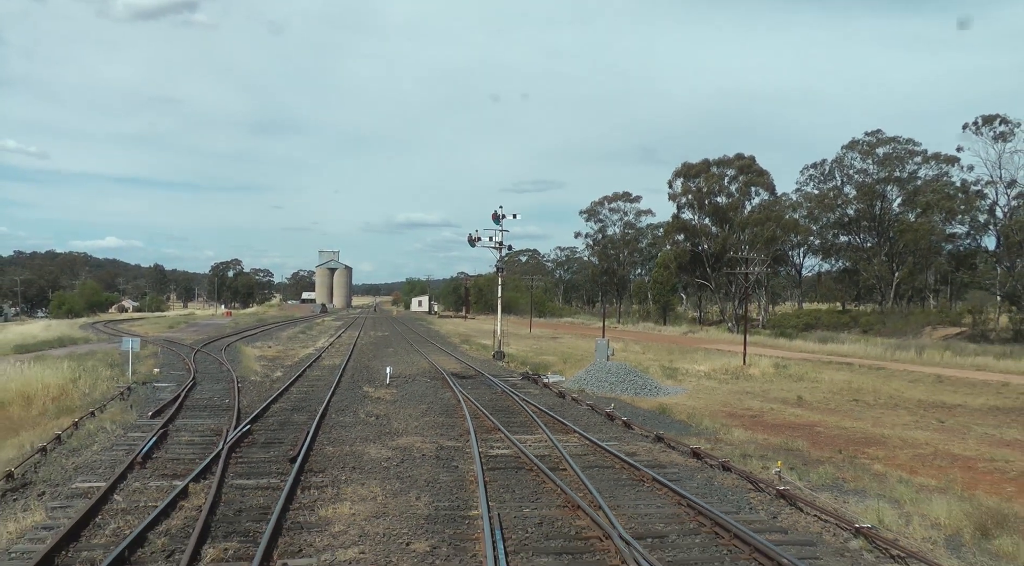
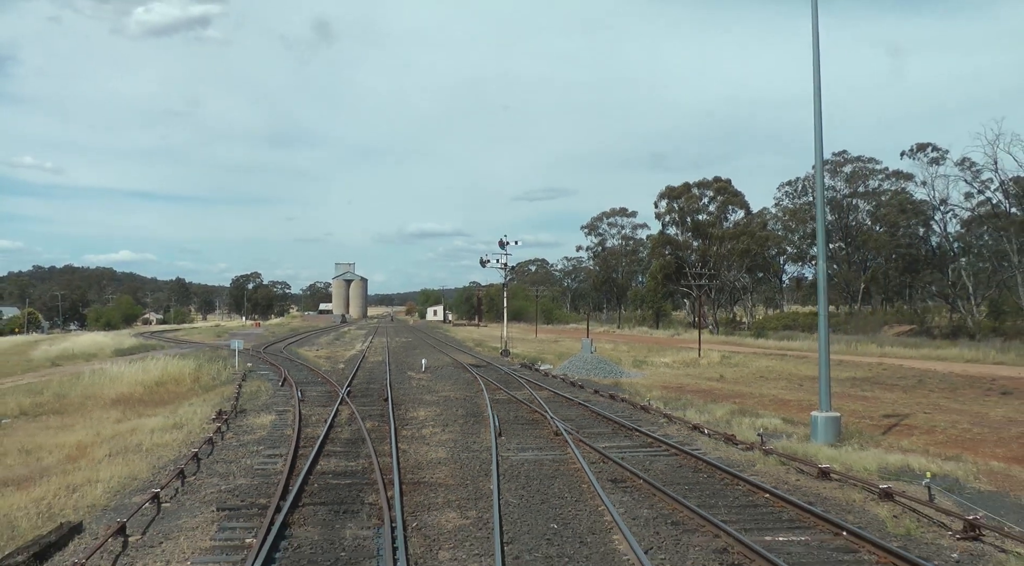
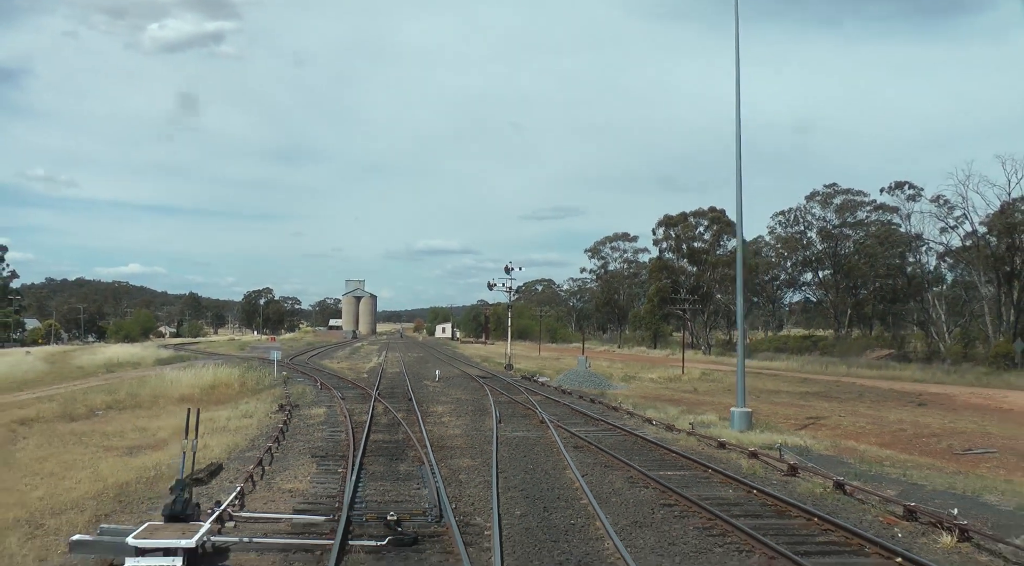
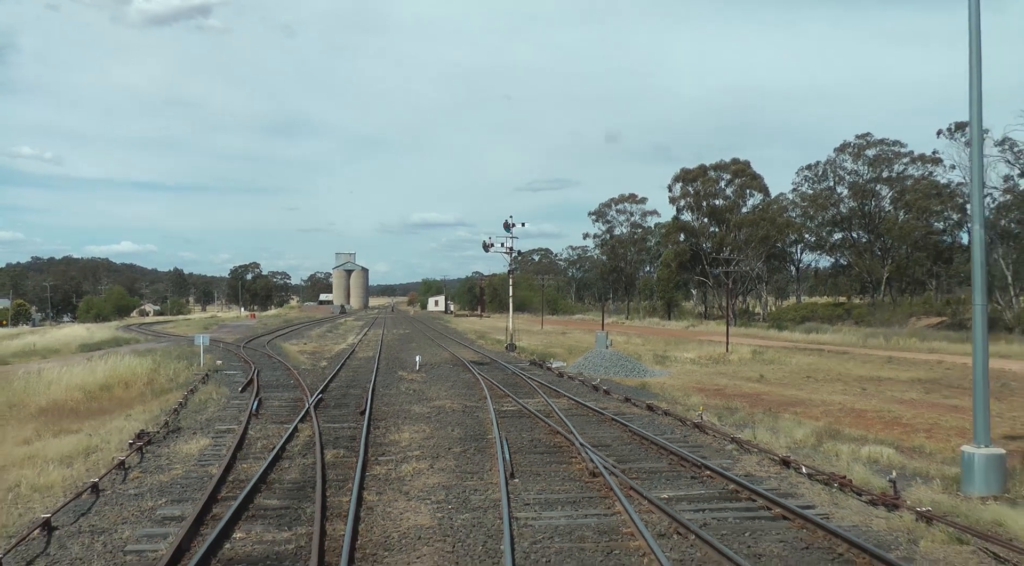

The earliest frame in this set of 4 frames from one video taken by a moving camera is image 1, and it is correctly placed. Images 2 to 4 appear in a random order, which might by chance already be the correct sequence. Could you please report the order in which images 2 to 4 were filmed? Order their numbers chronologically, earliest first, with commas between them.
4, 2, 3
